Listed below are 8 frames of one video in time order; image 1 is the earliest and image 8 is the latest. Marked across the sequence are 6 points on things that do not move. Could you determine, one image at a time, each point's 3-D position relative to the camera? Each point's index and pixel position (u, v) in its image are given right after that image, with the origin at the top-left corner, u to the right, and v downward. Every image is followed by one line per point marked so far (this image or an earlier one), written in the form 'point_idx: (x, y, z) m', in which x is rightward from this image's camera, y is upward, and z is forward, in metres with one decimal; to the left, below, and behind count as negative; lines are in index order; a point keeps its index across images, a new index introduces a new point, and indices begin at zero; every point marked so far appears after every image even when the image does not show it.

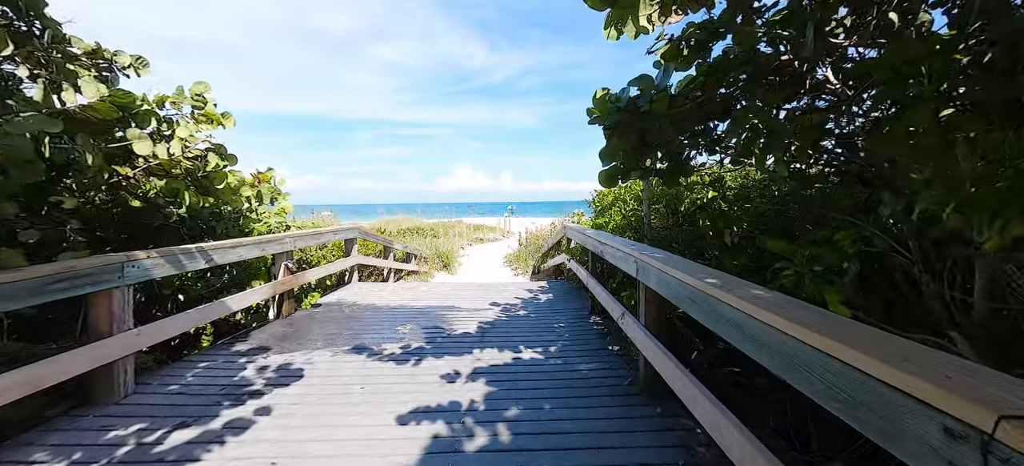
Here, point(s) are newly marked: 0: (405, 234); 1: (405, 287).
0: (-4.6, -0.1, +17.3) m
1: (-1.3, -0.7, +4.6) m
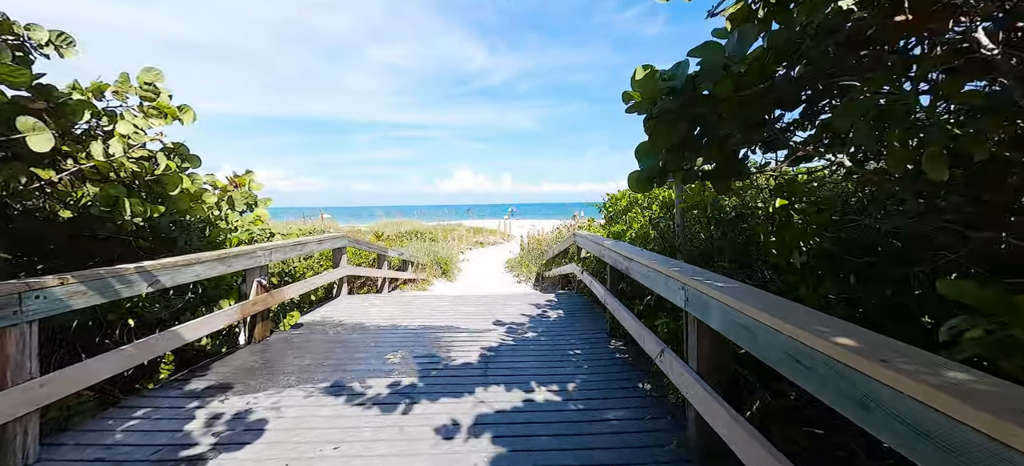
0: (-4.6, -0.2, +16.9) m
1: (-1.2, -0.7, +4.2) m
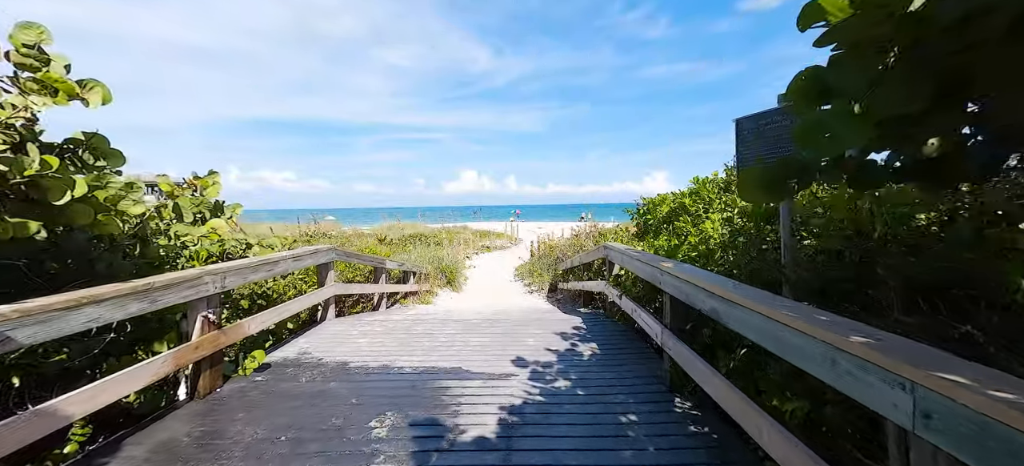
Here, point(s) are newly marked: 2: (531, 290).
0: (-4.3, -0.4, +16.3) m
1: (-1.0, -0.9, +3.5) m
2: (+0.4, -1.2, +8.6) m
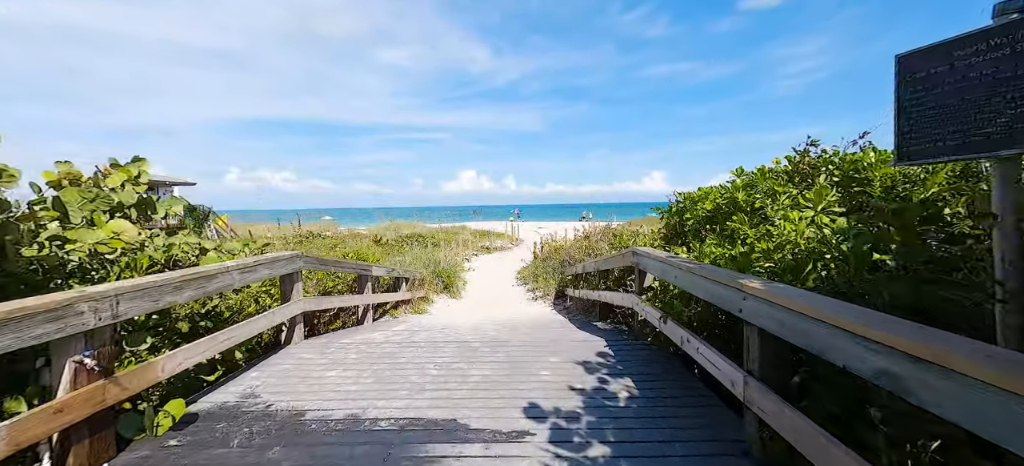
0: (-4.2, -0.4, +15.6) m
1: (-1.0, -0.9, +2.8) m
2: (+0.5, -1.3, +7.9) m
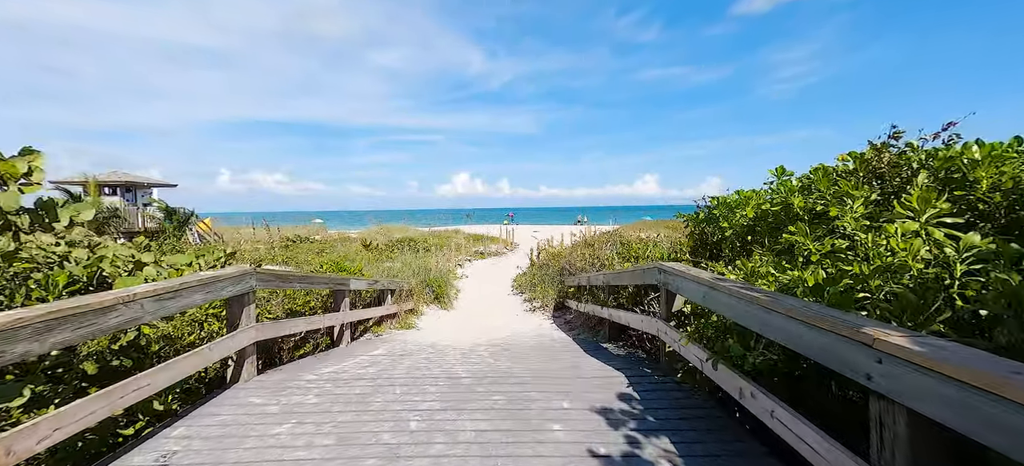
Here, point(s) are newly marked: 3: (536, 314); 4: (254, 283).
0: (-4.4, -0.6, +15.0) m
1: (-1.0, -1.0, +2.3) m
2: (+0.4, -1.4, +7.3) m
3: (+0.4, -1.4, +6.8) m
4: (-1.7, -0.3, +2.6) m
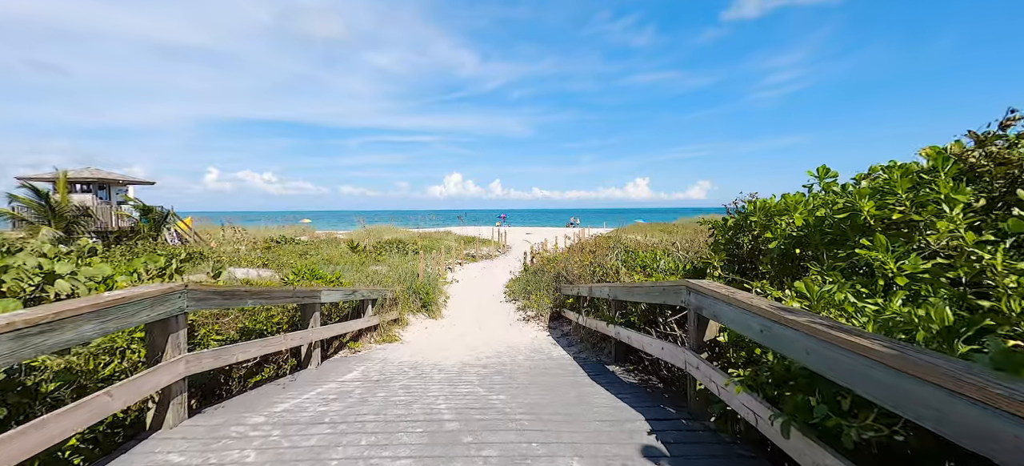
0: (-4.7, -0.6, +14.4) m
1: (-1.0, -1.0, +1.8) m
2: (+0.3, -1.5, +6.9) m
3: (+0.3, -1.5, +6.4) m
4: (-1.7, -0.4, +2.1) m
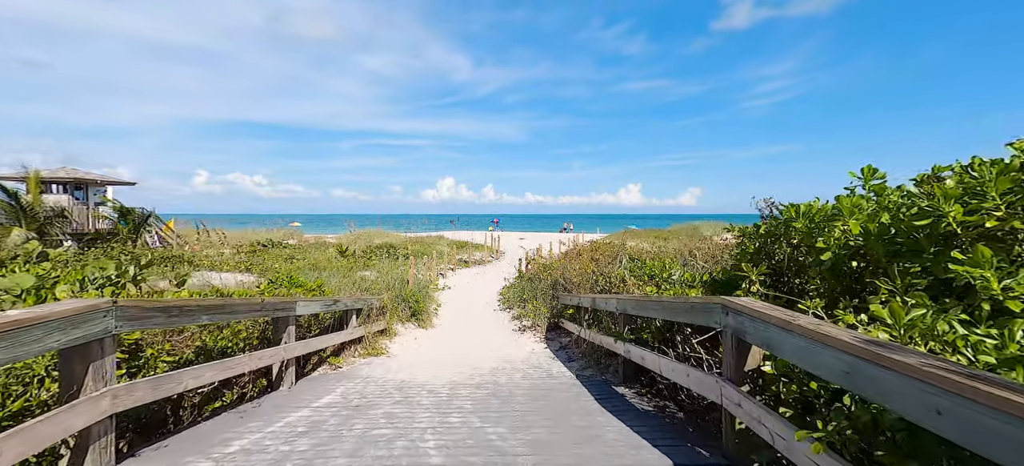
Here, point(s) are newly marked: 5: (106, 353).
0: (-4.9, -0.8, +14.0) m
1: (-1.0, -1.0, +1.4) m
2: (+0.2, -1.5, +6.5) m
3: (+0.2, -1.6, +6.0) m
4: (-1.7, -0.4, +1.7) m
5: (-1.7, -0.5, +1.7) m
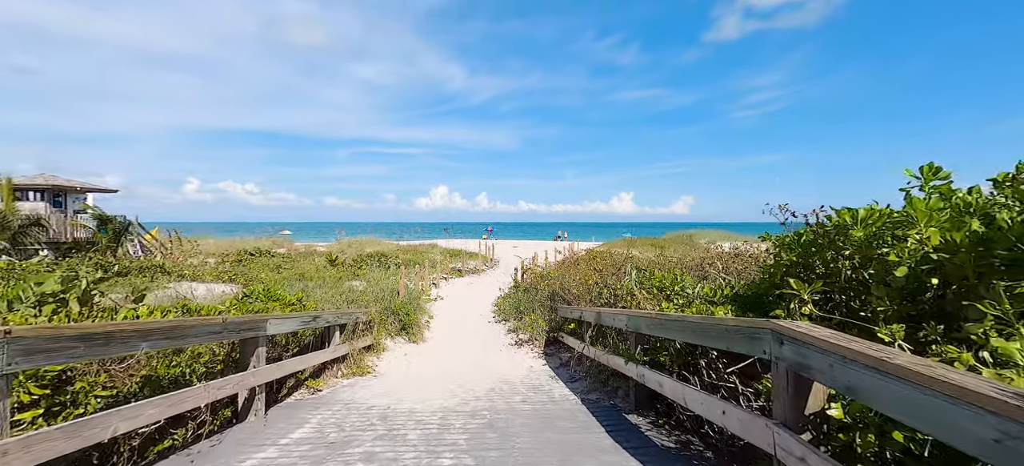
0: (-5.1, -1.1, +13.5) m
1: (-1.0, -1.0, +1.1) m
2: (+0.1, -1.7, +6.2) m
3: (+0.2, -1.7, +5.7) m
4: (-1.7, -0.4, +1.3) m
5: (-1.7, -0.5, +1.3) m
